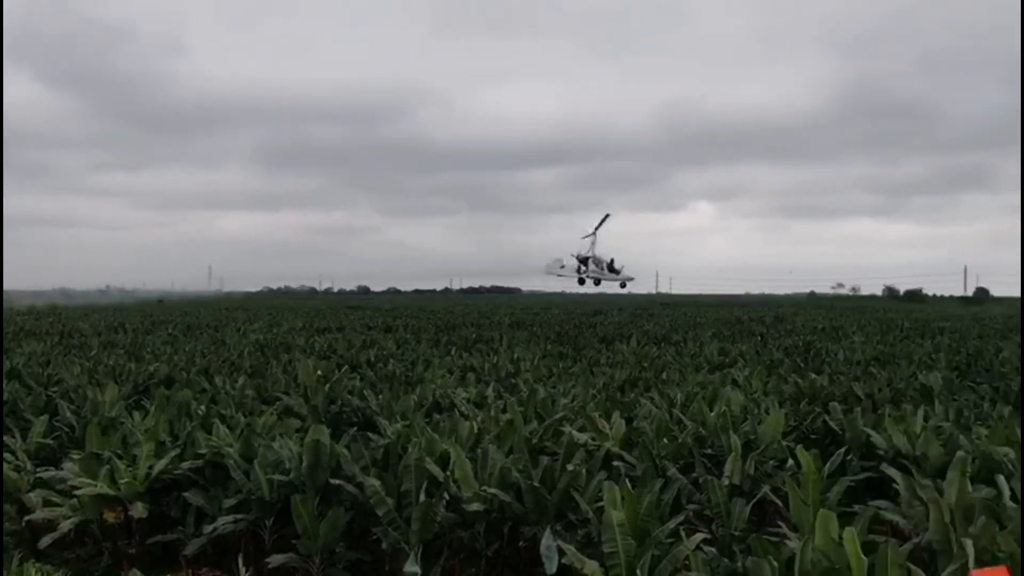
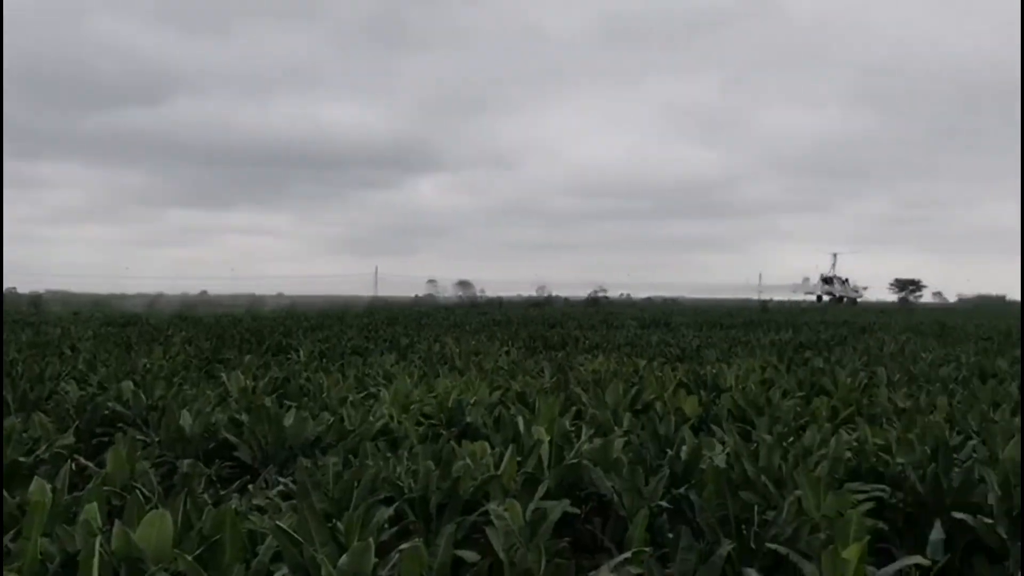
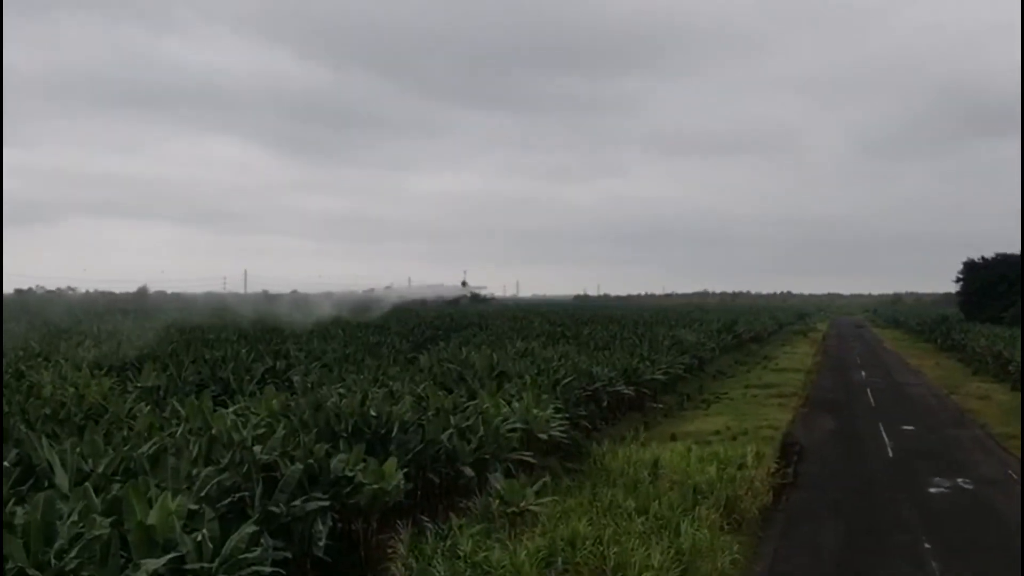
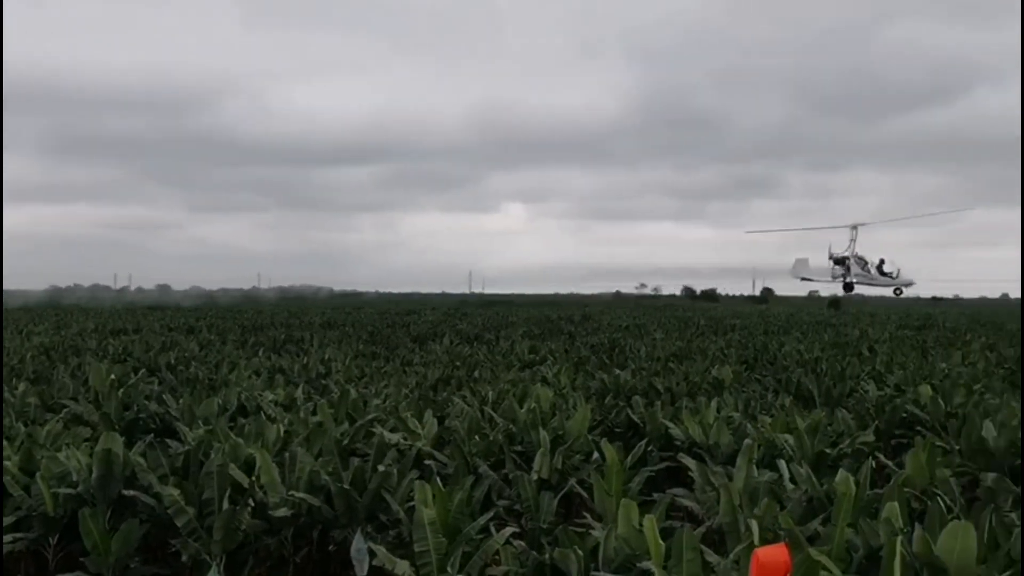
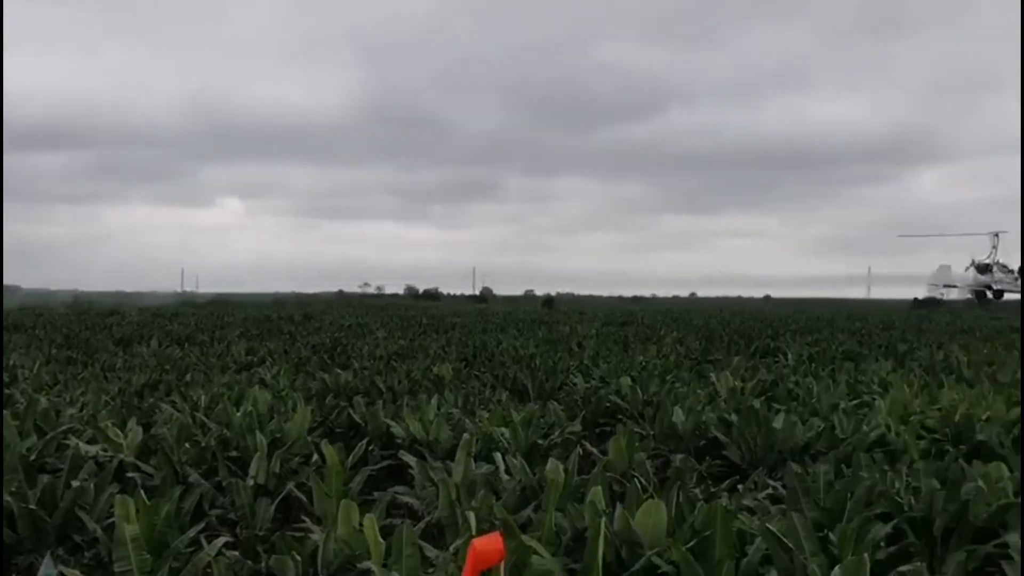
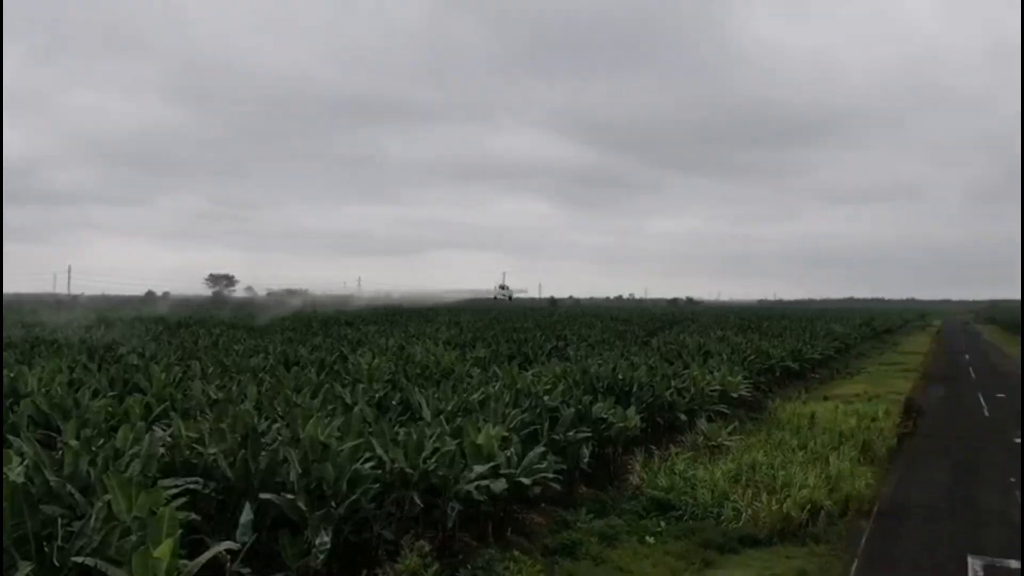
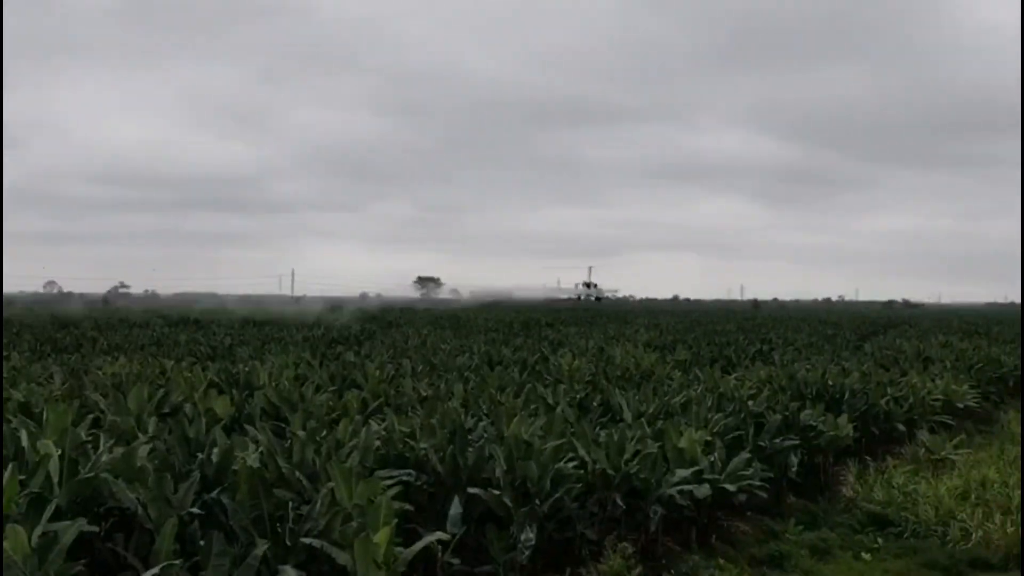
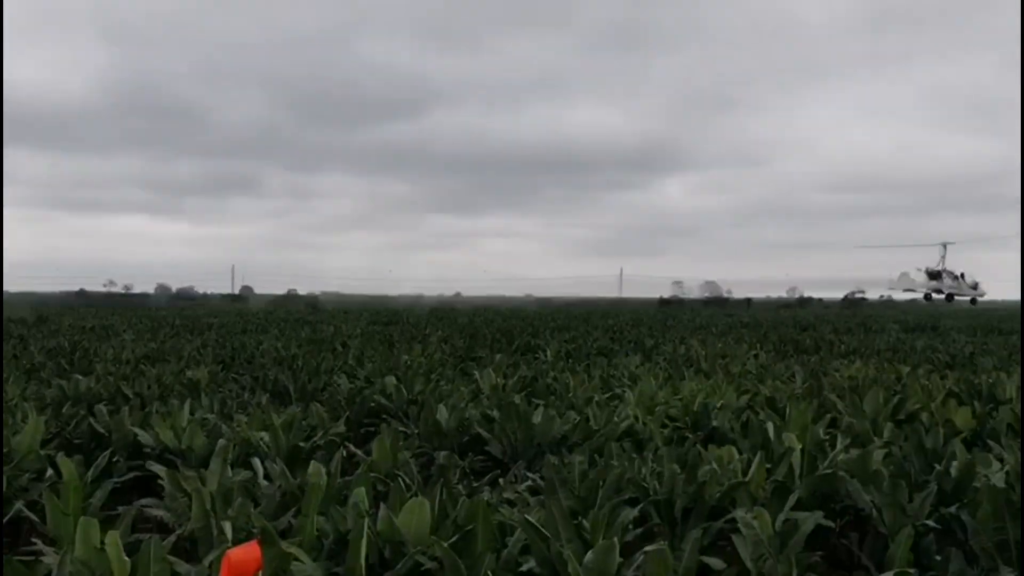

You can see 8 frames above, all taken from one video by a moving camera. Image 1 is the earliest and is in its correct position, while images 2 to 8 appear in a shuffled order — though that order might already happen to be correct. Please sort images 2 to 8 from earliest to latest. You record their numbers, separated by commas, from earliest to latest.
4, 5, 8, 2, 7, 6, 3
